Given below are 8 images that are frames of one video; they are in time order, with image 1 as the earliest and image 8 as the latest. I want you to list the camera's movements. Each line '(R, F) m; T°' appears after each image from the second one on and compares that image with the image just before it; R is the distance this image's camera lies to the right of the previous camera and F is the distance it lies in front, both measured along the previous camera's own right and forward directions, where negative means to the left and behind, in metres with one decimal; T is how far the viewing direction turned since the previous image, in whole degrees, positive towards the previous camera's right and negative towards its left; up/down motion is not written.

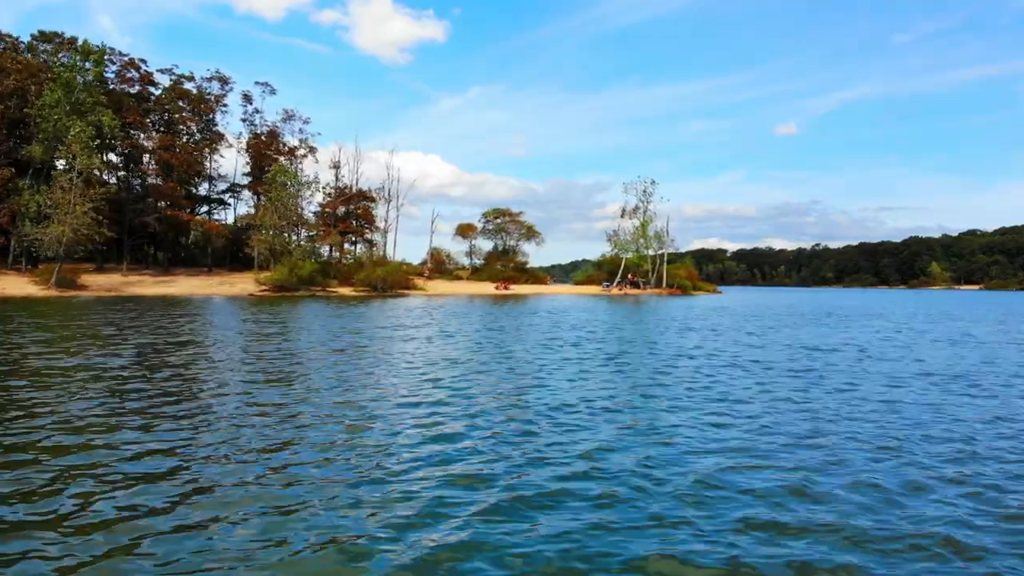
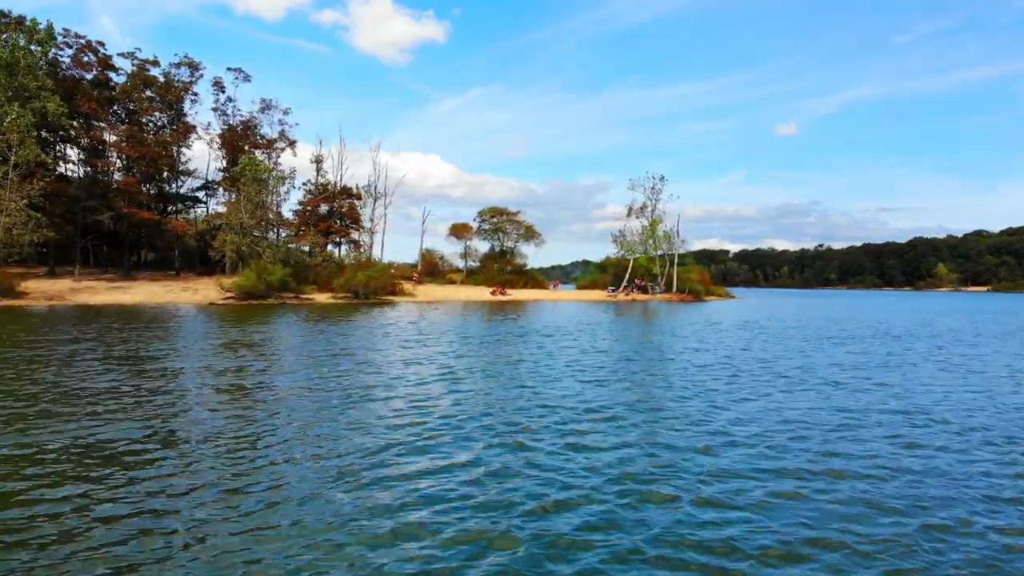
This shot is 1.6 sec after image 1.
(+0.4, +5.7) m; 0°
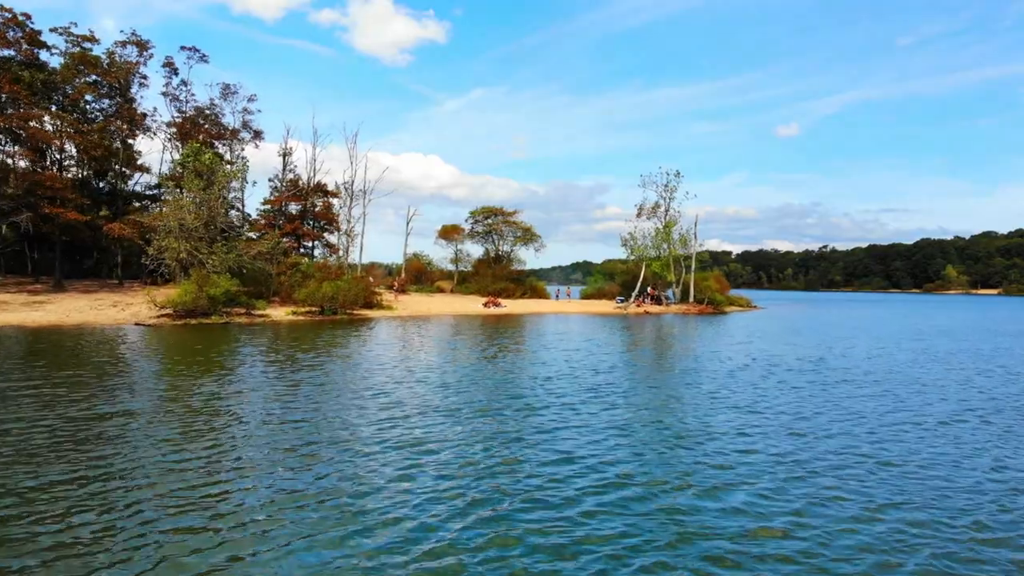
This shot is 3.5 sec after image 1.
(+0.5, +7.9) m; 0°
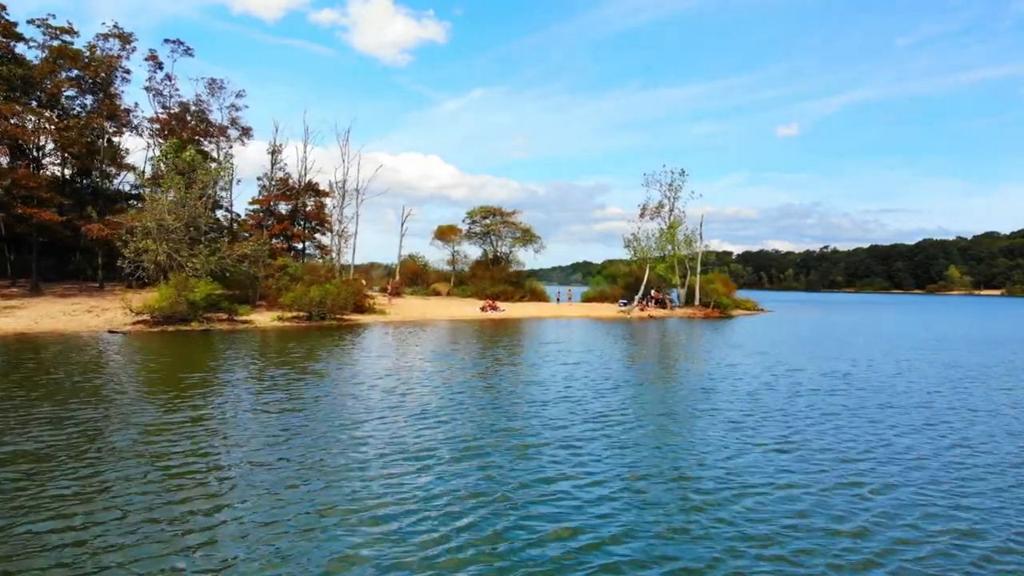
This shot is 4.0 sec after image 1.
(+0.1, +2.2) m; 0°
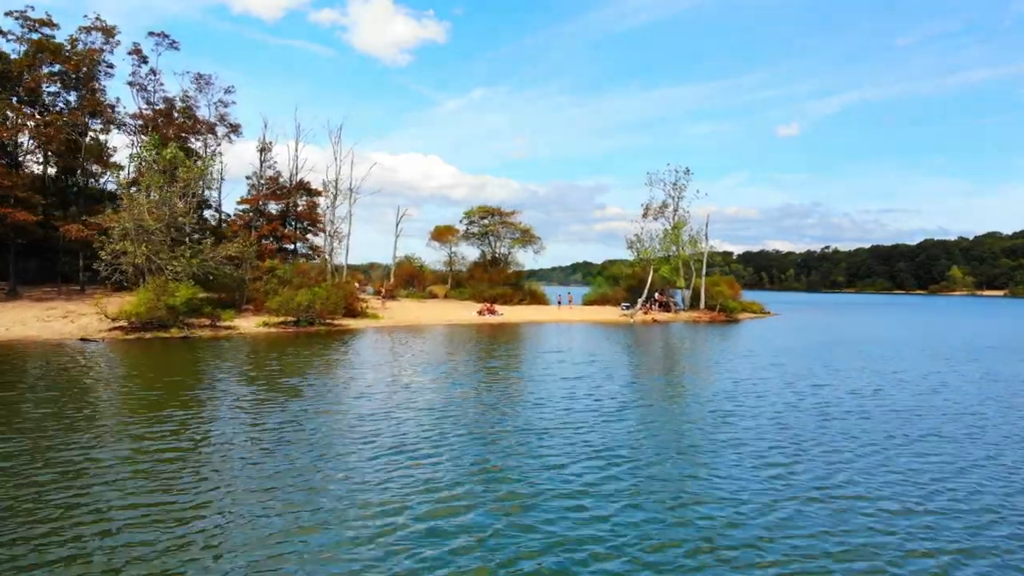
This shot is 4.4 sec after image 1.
(+0.1, +2.0) m; 0°
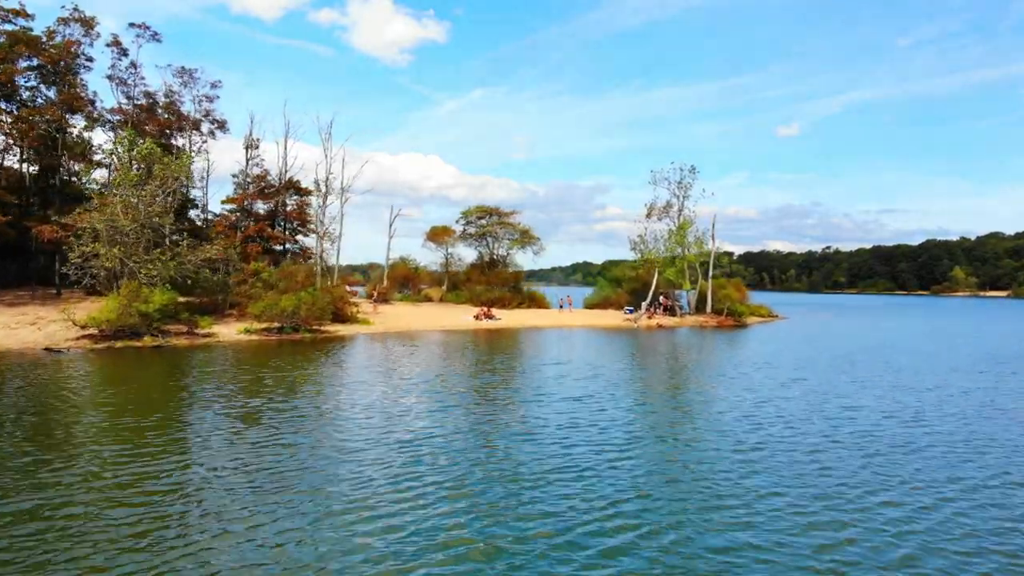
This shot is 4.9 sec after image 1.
(+0.1, +2.3) m; 0°
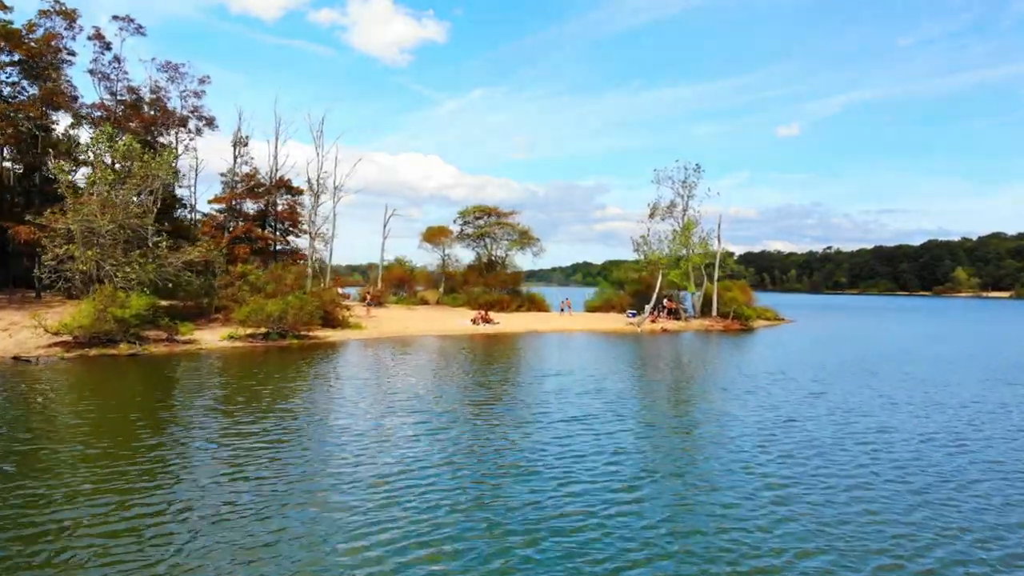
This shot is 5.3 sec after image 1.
(+0.1, +1.8) m; 0°
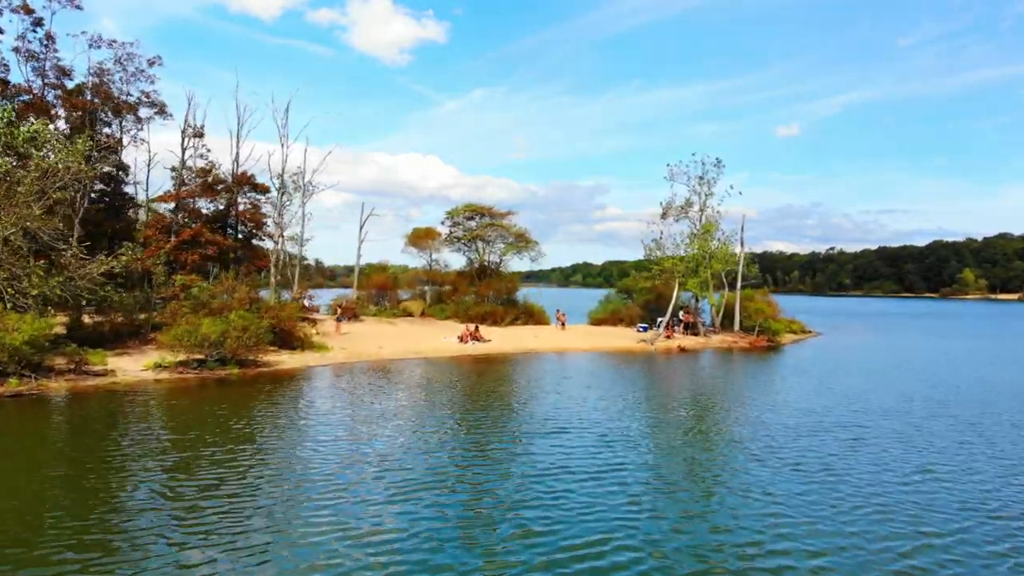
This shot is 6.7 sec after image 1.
(+0.4, +6.4) m; 0°
